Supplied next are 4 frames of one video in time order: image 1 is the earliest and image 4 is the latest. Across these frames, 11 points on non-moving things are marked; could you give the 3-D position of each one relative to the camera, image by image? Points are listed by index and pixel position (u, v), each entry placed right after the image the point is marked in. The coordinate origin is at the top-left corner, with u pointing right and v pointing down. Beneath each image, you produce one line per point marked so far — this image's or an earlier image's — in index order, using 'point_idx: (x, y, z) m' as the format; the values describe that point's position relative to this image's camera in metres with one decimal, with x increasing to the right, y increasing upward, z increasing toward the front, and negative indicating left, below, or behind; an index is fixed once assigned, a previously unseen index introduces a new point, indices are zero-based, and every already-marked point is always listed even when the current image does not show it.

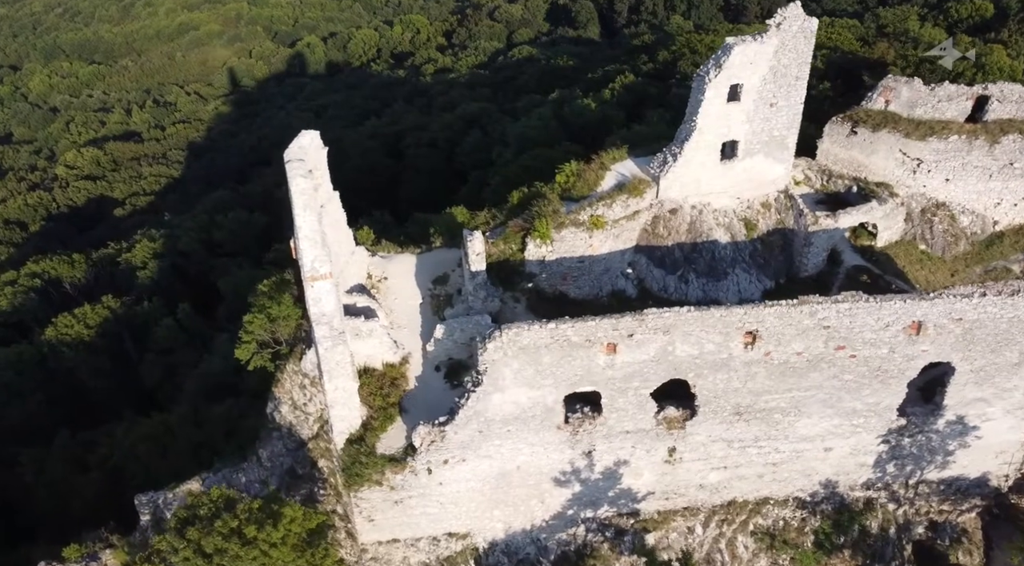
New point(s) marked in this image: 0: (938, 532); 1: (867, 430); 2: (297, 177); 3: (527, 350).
0: (+10.0, -5.9, +19.0) m
1: (+7.8, -3.2, +17.8) m
2: (-4.3, +2.1, +16.3) m
3: (+0.3, -1.3, +16.0) m
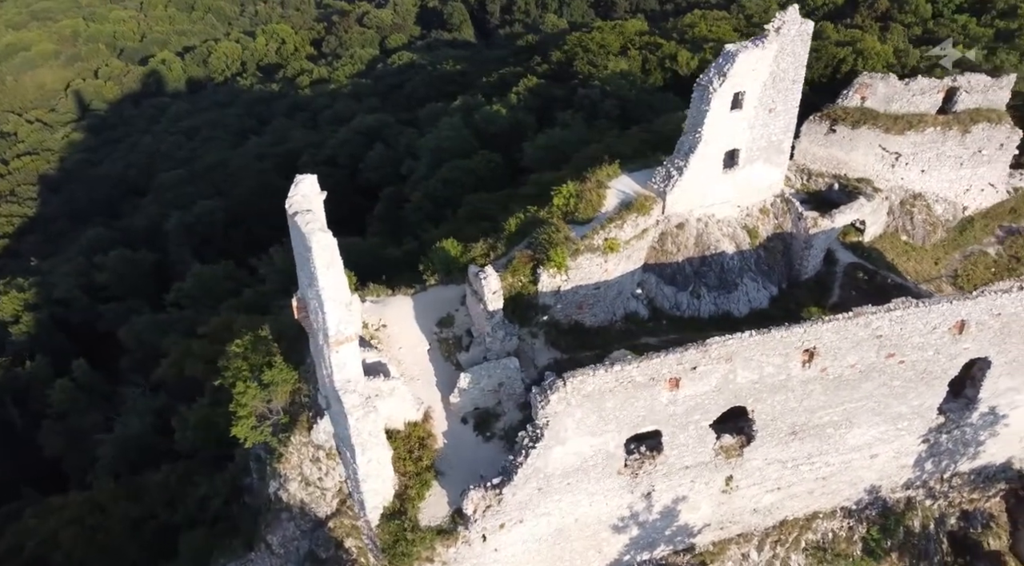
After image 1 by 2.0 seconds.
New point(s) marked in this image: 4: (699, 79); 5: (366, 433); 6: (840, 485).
0: (+10.9, -5.7, +19.3) m
1: (+8.7, -3.3, +17.7) m
2: (-3.5, +0.9, +14.3) m
3: (+1.5, -2.1, +14.8) m
4: (+4.4, +4.8, +18.9) m
5: (-2.8, -2.9, +15.5) m
6: (+7.3, -4.5, +18.0) m
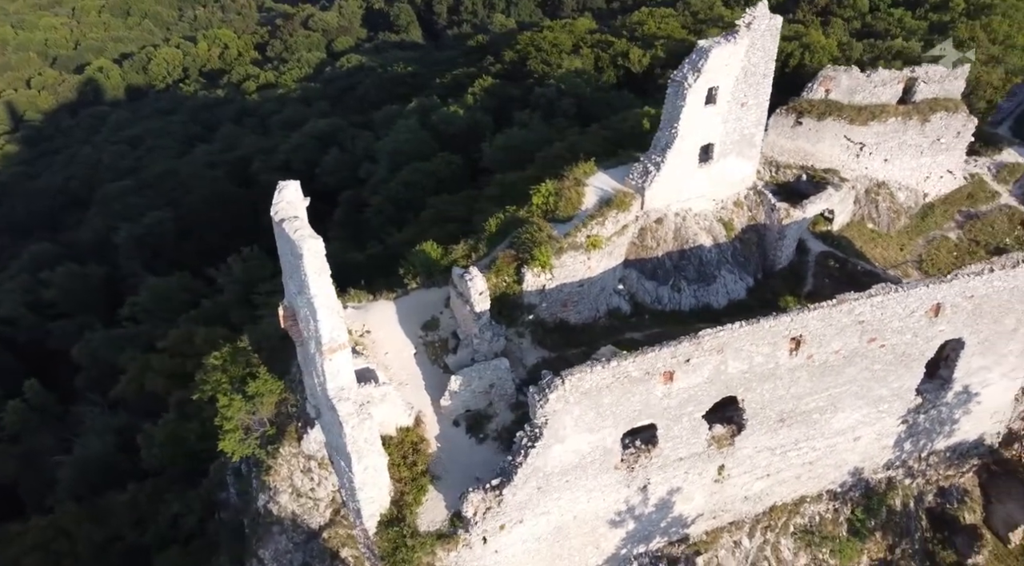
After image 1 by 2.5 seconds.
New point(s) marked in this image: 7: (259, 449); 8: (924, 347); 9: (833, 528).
0: (+10.7, -5.3, +19.9) m
1: (+8.5, -3.0, +18.2) m
2: (-3.6, +0.8, +14.1) m
3: (+1.4, -2.0, +14.9) m
4: (+3.8, +4.9, +19.1) m
5: (-2.9, -3.0, +15.4) m
6: (+7.2, -4.3, +18.5) m
7: (-5.5, -3.6, +17.5) m
8: (+8.9, -1.4, +17.4) m
9: (+7.5, -5.7, +18.8) m
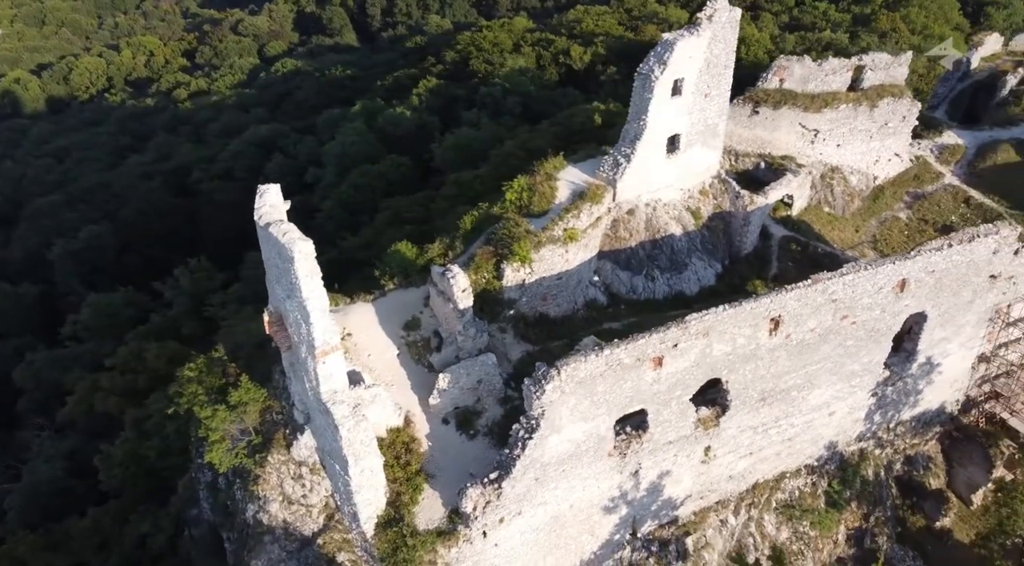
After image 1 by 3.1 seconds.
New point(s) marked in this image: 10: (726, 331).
0: (+10.3, -4.7, +20.9) m
1: (+8.2, -2.5, +19.0) m
2: (-3.7, +0.7, +13.9) m
3: (+1.3, -1.9, +15.1) m
4: (+3.1, +5.2, +19.5) m
5: (-2.9, -3.0, +15.3) m
6: (+6.9, -3.8, +19.1) m
7: (-5.7, -3.7, +17.3) m
8: (+8.5, -0.9, +18.2) m
9: (+7.3, -5.3, +19.5) m
10: (+4.3, -1.0, +16.2) m
